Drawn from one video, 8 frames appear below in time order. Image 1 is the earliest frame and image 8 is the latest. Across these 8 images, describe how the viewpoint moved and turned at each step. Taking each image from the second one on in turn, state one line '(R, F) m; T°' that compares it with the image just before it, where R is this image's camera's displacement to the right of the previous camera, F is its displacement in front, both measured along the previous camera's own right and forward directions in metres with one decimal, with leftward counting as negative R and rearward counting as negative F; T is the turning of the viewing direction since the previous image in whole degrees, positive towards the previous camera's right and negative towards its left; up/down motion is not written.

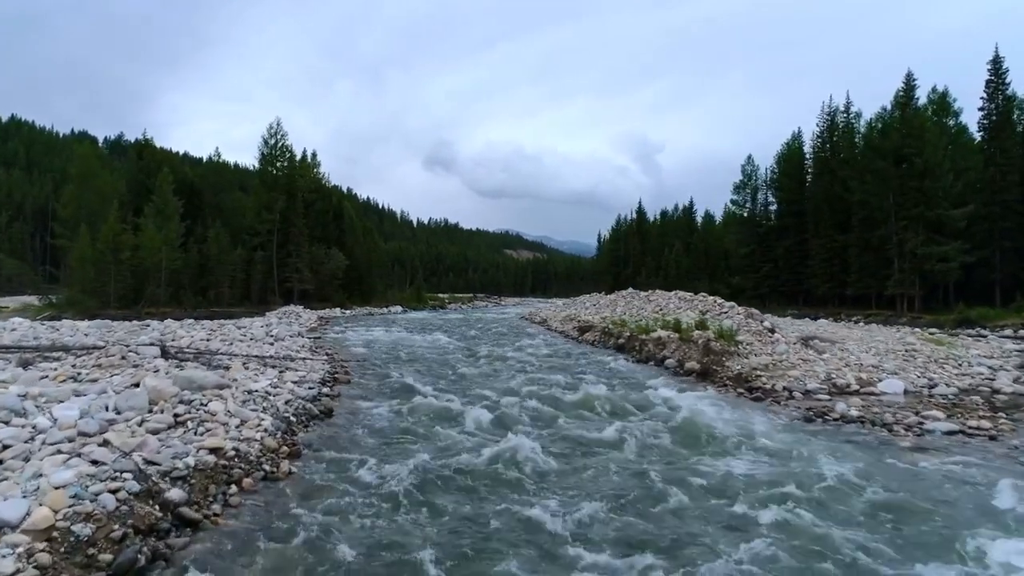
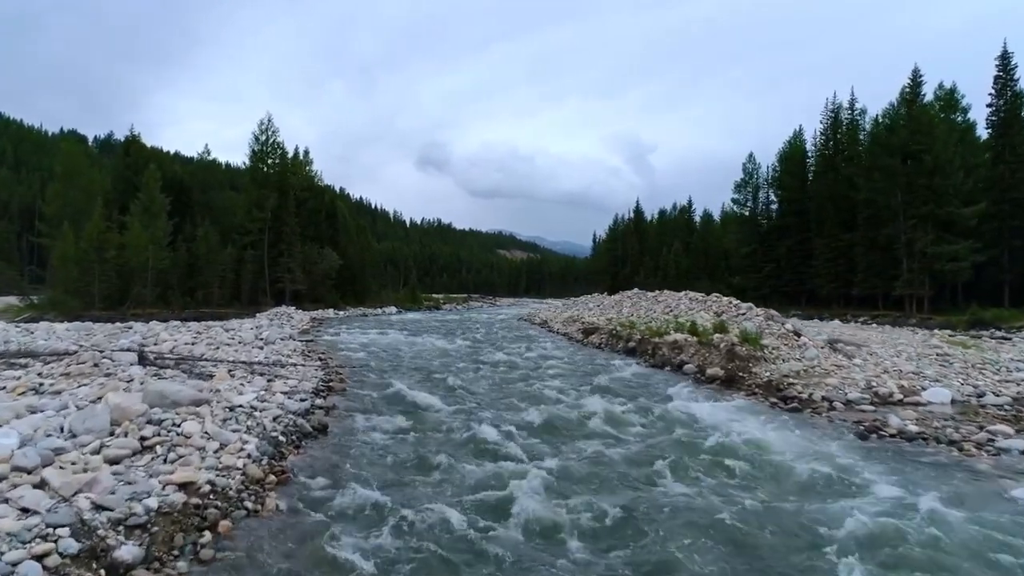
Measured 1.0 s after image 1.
(-0.4, +1.1) m; +1°
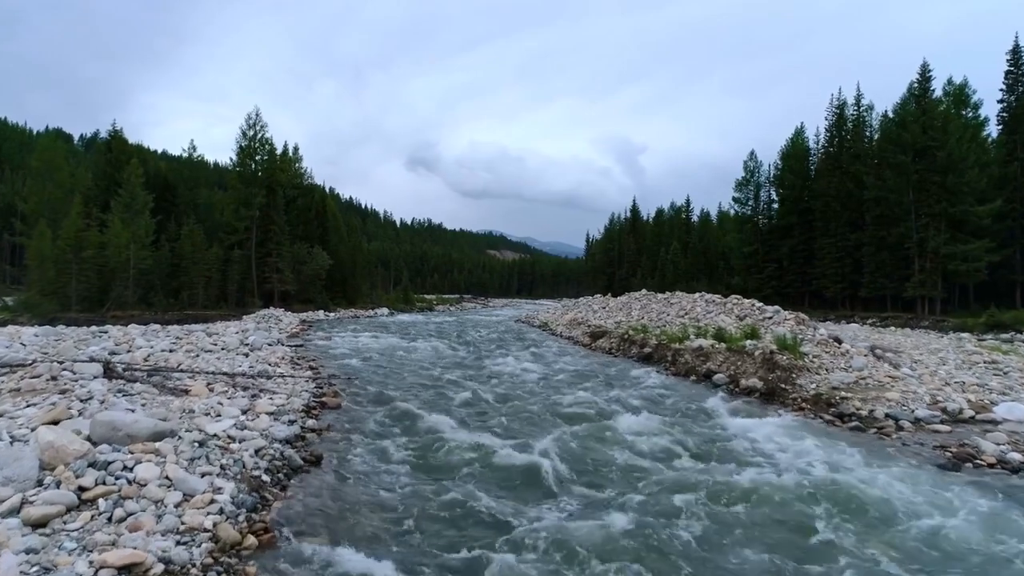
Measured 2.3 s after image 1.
(-0.5, +1.5) m; +1°
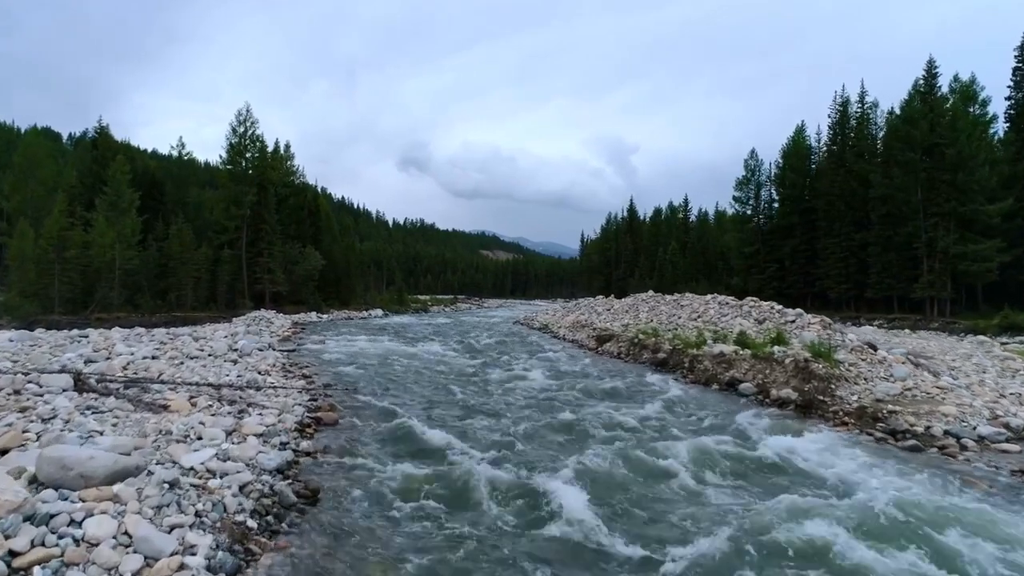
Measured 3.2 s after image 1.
(-0.4, +1.1) m; +1°
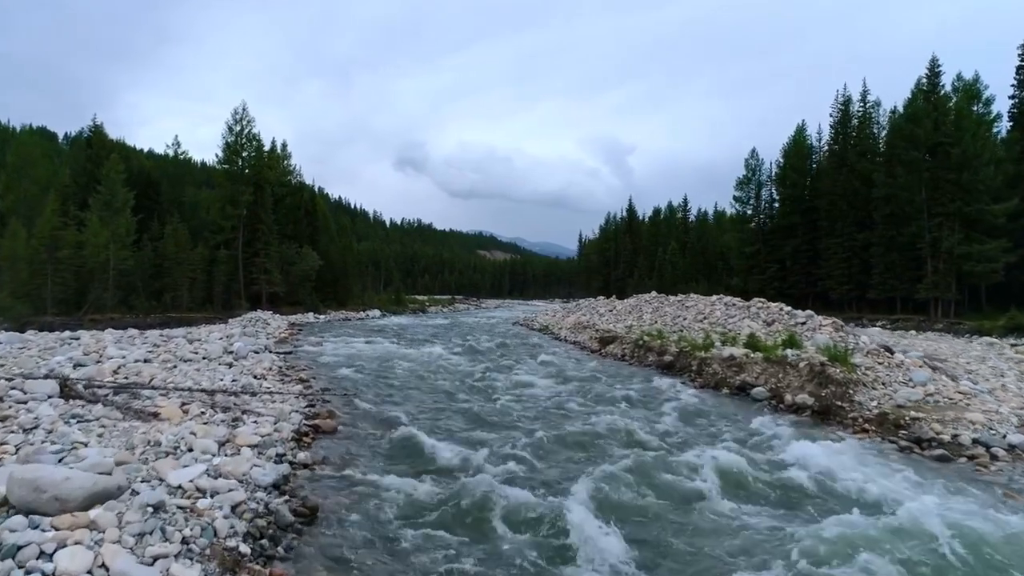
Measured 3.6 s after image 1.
(-0.2, +0.4) m; 0°
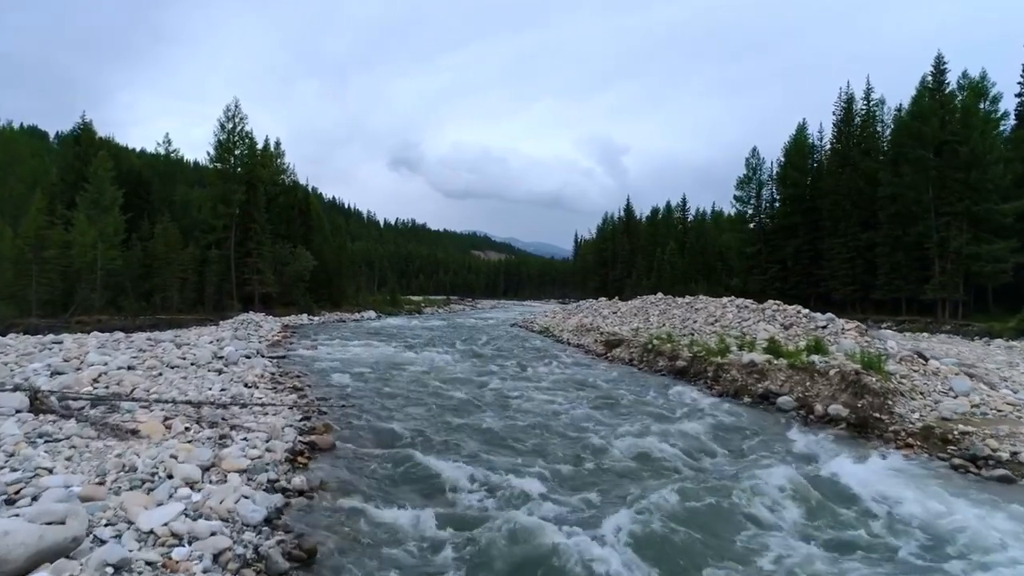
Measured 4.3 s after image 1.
(-0.3, +0.8) m; +1°
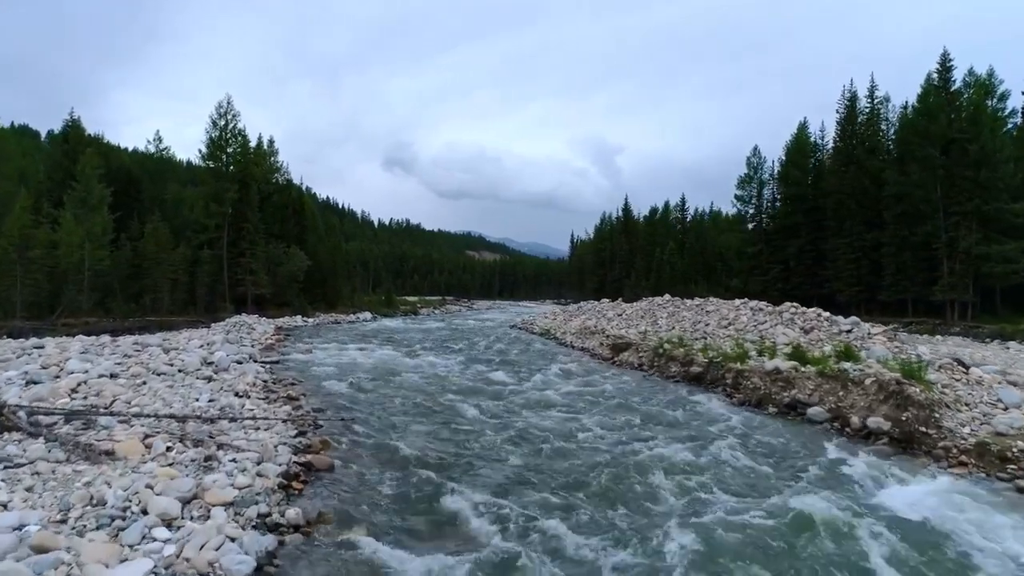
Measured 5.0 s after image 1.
(-0.3, +0.9) m; +1°
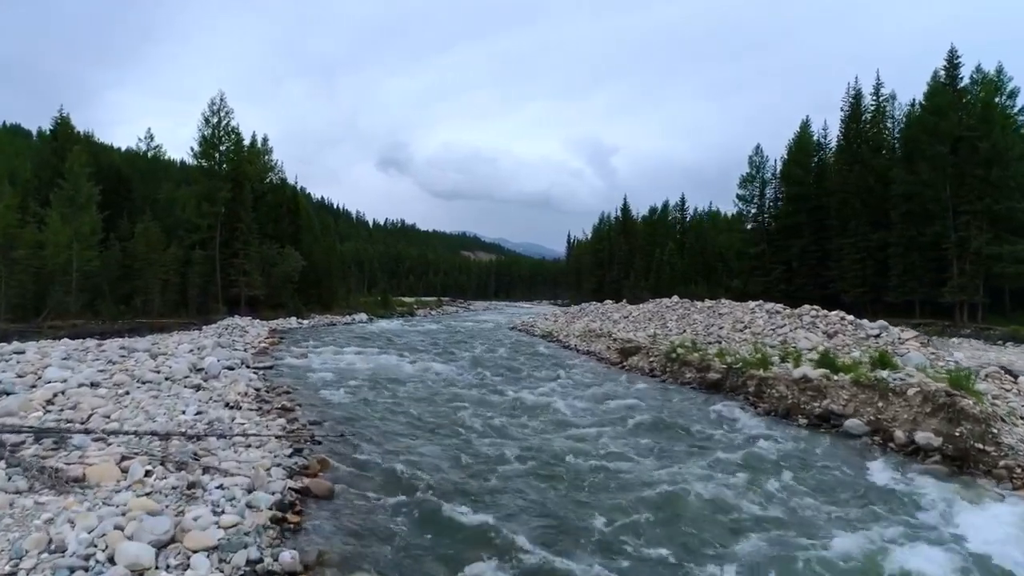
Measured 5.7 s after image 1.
(-0.3, +0.9) m; 0°
